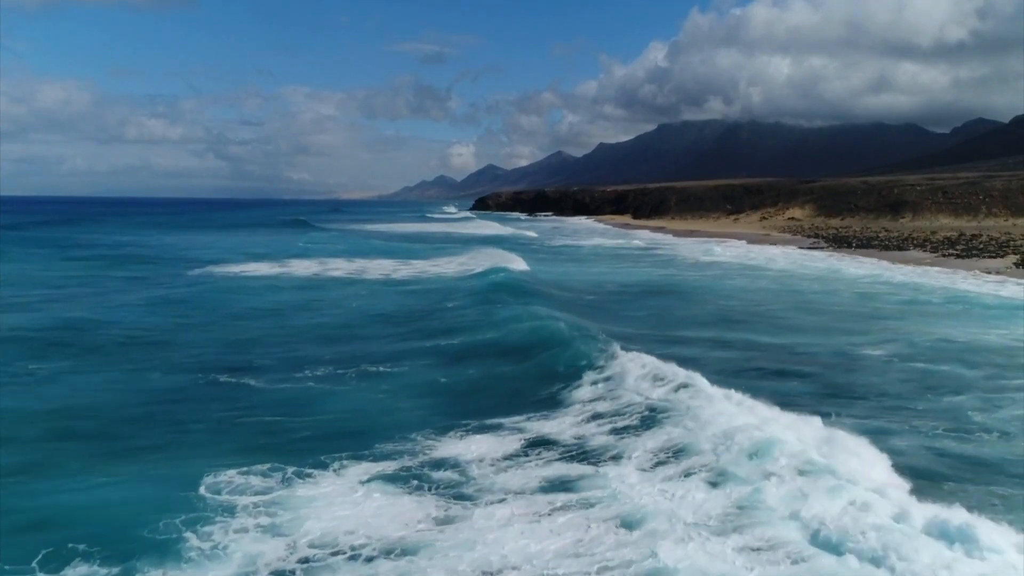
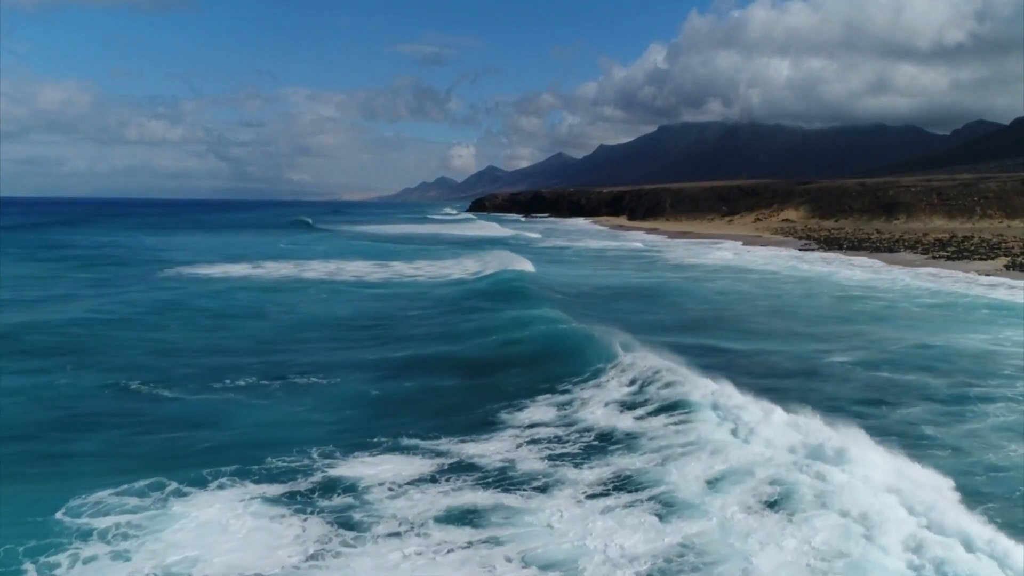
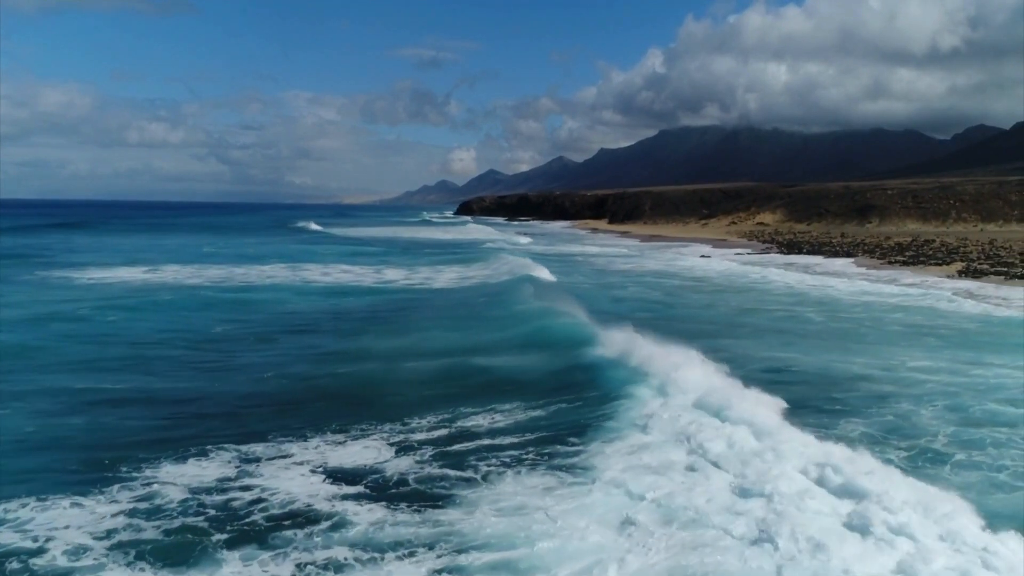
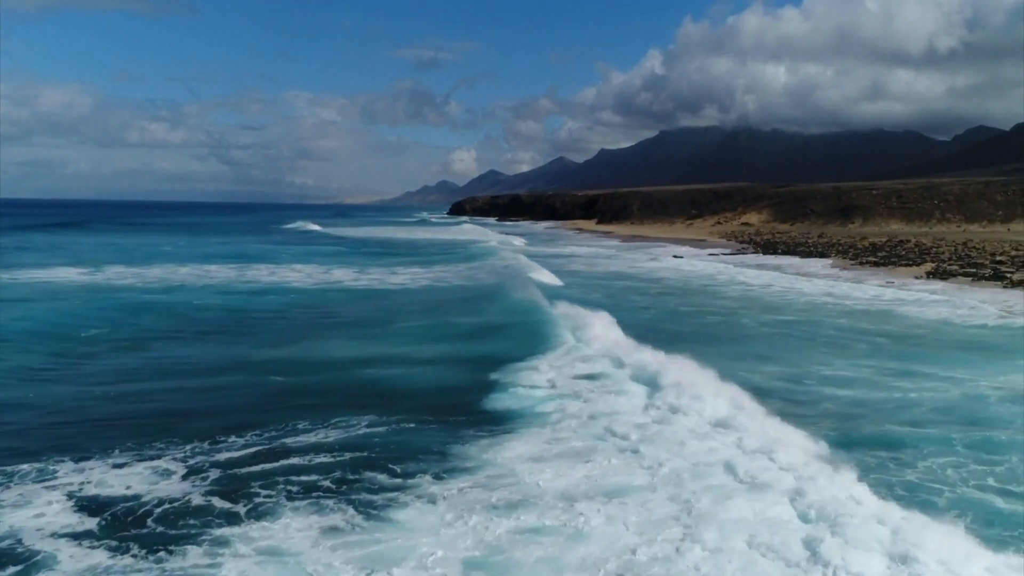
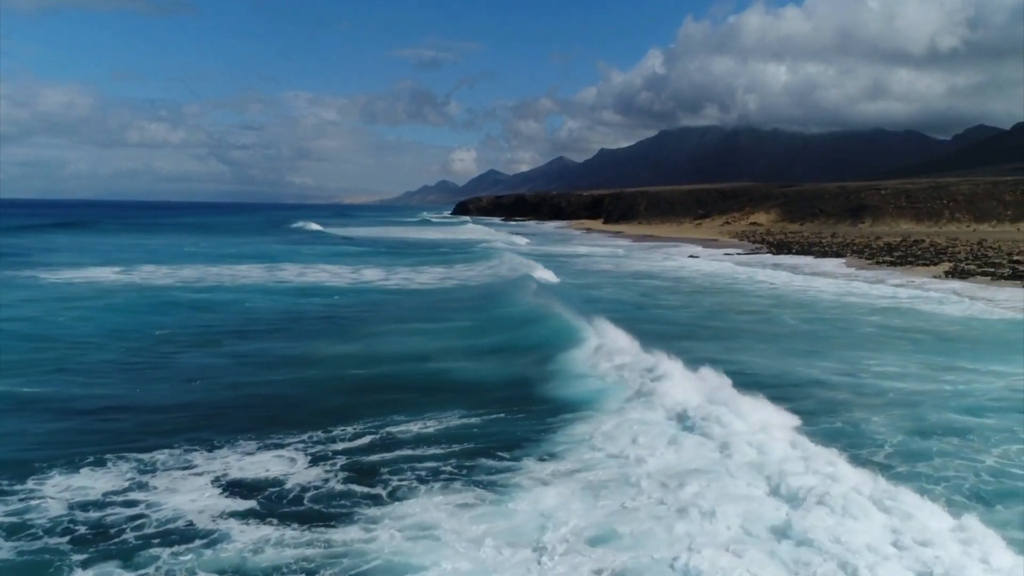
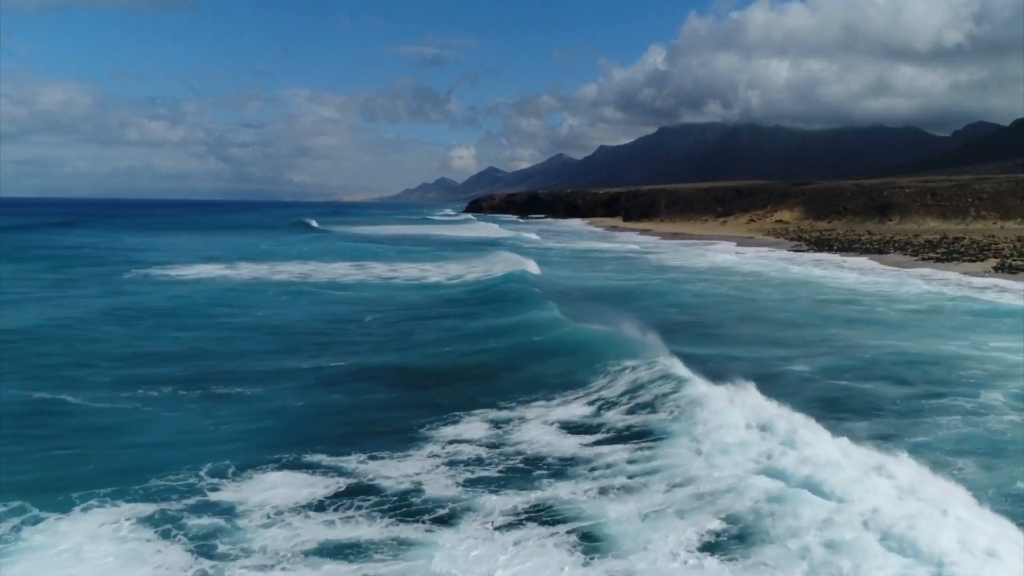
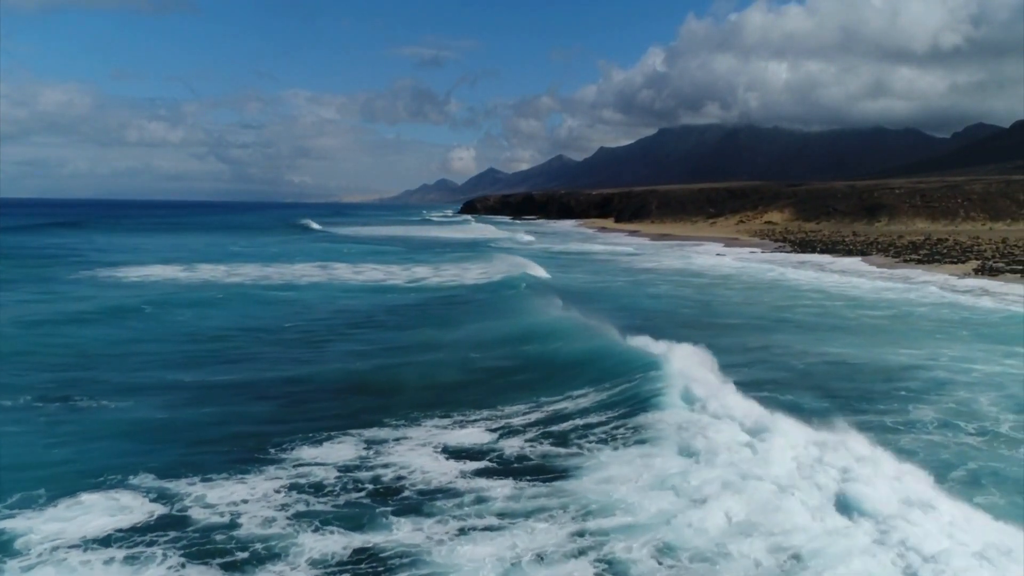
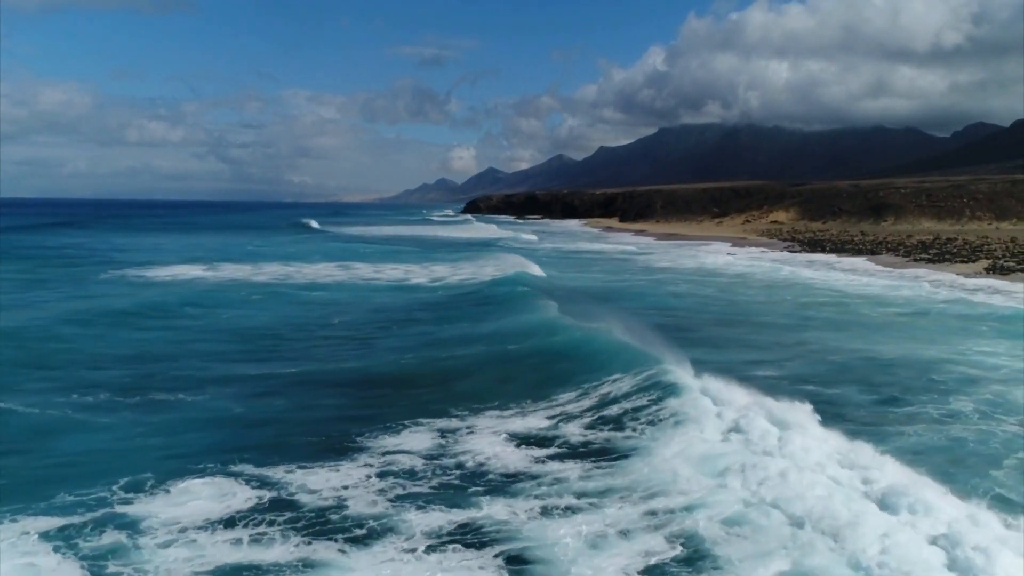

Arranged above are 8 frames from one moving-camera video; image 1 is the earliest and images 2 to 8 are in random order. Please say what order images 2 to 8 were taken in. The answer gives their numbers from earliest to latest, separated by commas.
2, 6, 8, 7, 3, 5, 4
